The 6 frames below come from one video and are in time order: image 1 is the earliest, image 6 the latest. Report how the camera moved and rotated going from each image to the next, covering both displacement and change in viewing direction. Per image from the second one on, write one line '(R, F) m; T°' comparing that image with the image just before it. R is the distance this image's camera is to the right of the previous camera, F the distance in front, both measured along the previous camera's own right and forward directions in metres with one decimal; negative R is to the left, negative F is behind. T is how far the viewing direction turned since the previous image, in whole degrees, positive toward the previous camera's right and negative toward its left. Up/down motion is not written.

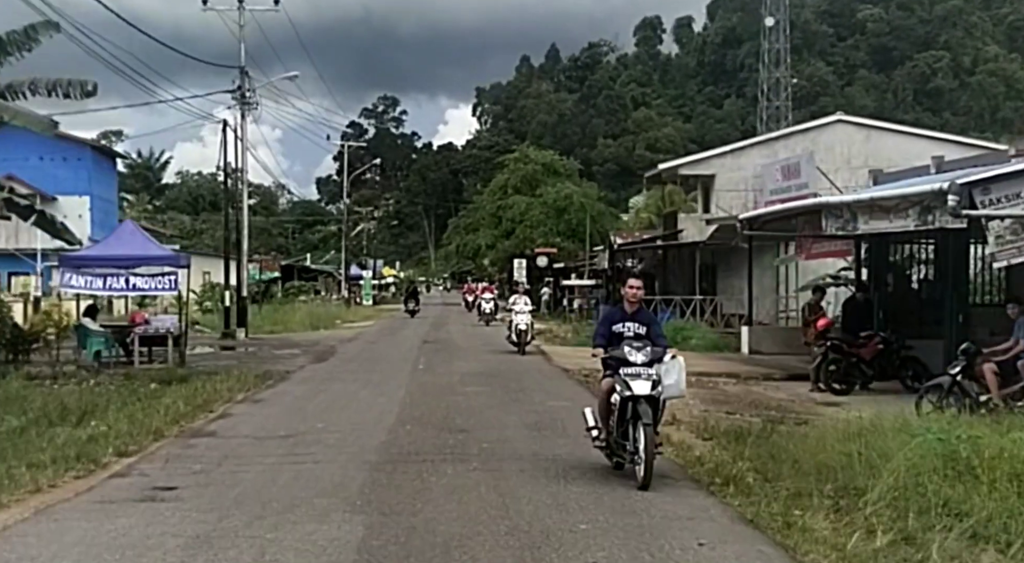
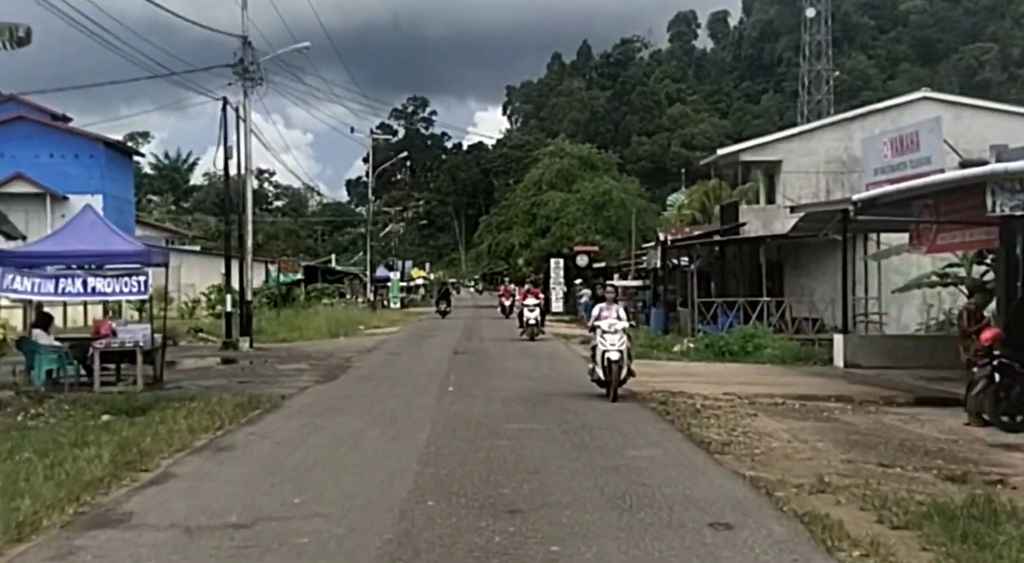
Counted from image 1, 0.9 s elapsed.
(-0.4, +4.2) m; -2°
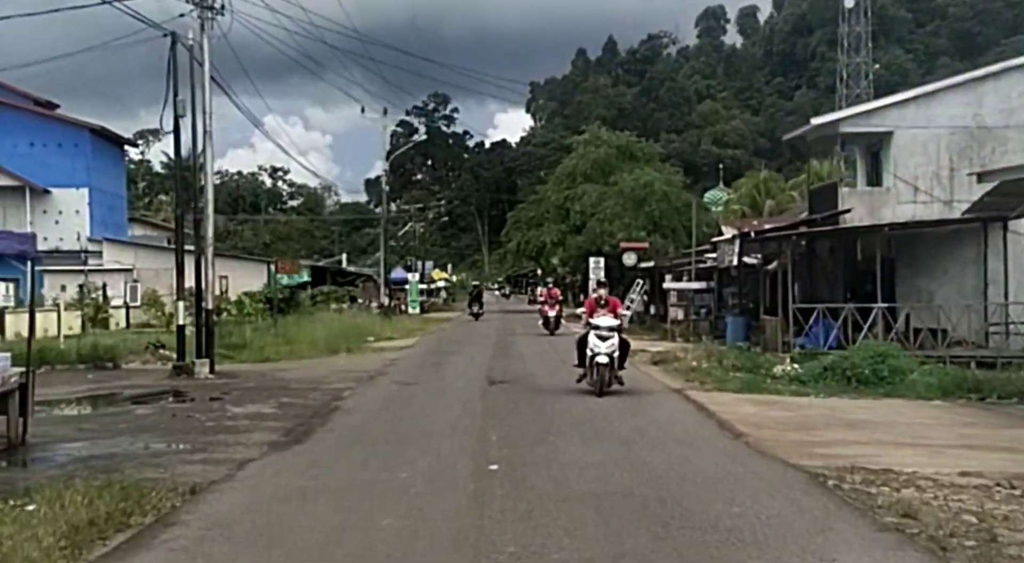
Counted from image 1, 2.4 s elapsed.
(-0.6, +7.0) m; -1°
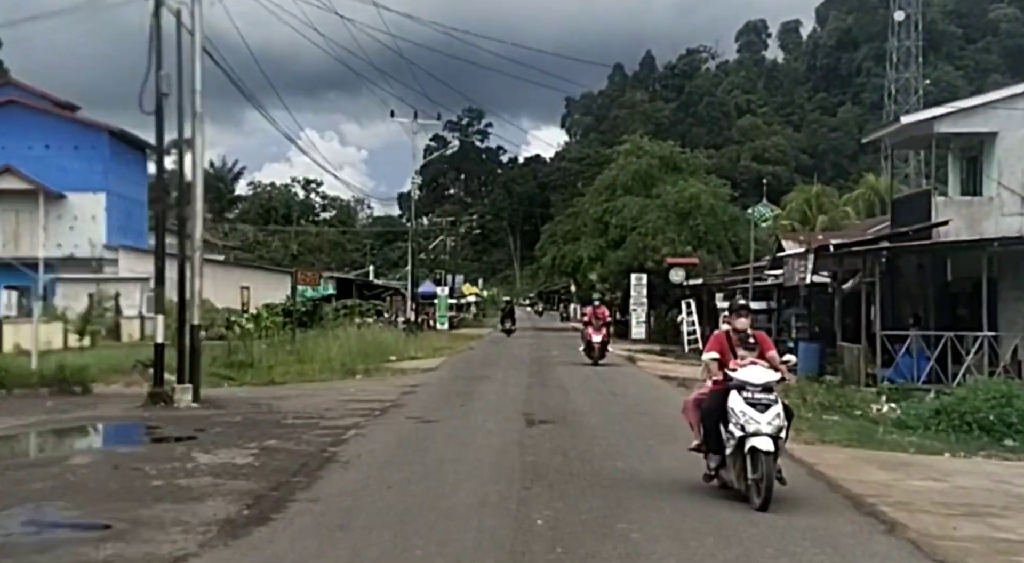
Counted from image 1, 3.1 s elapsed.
(-0.2, +3.4) m; -2°
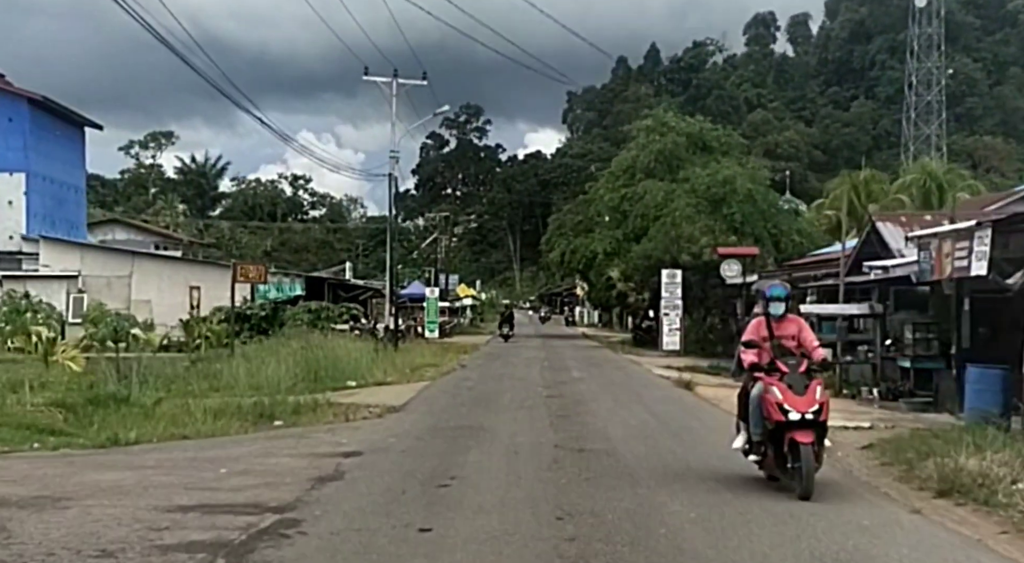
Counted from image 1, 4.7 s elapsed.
(-0.2, +9.1) m; 0°
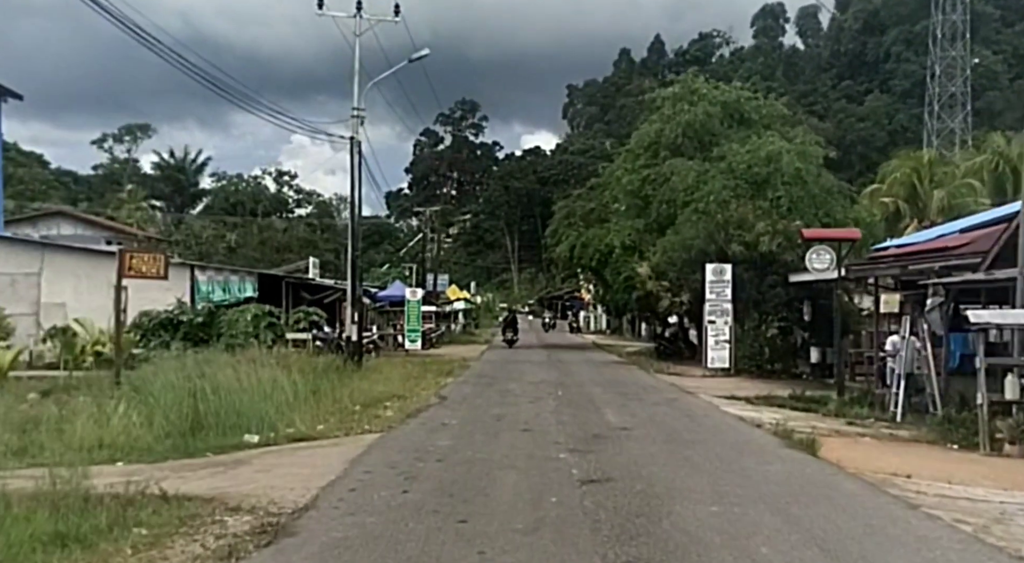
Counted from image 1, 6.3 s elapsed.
(-0.1, +8.8) m; 0°
